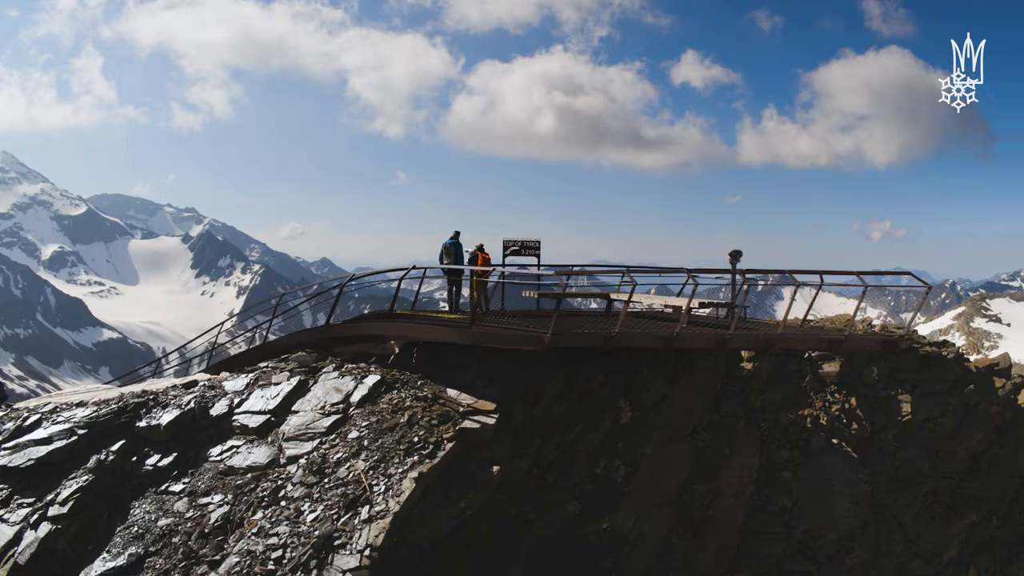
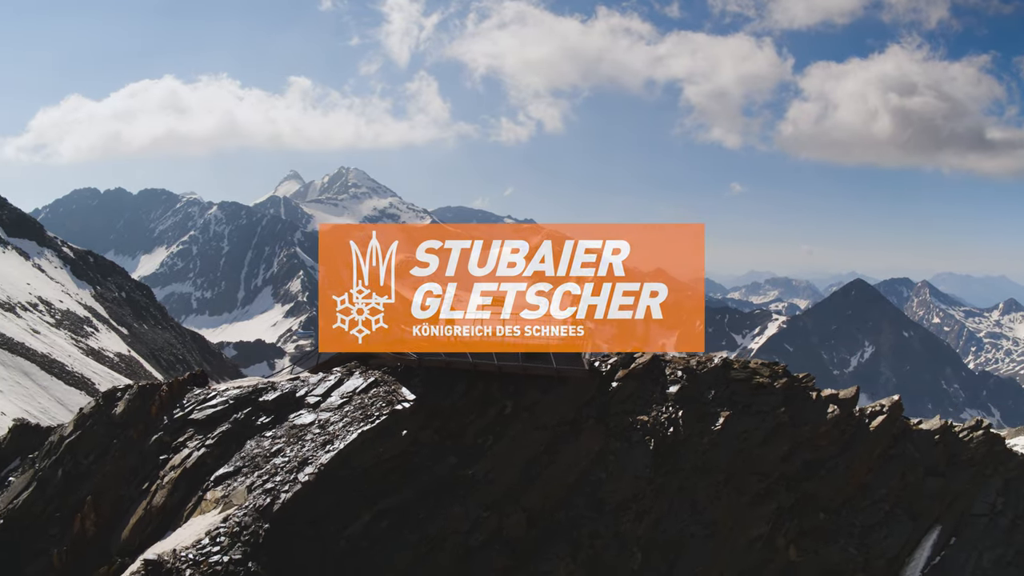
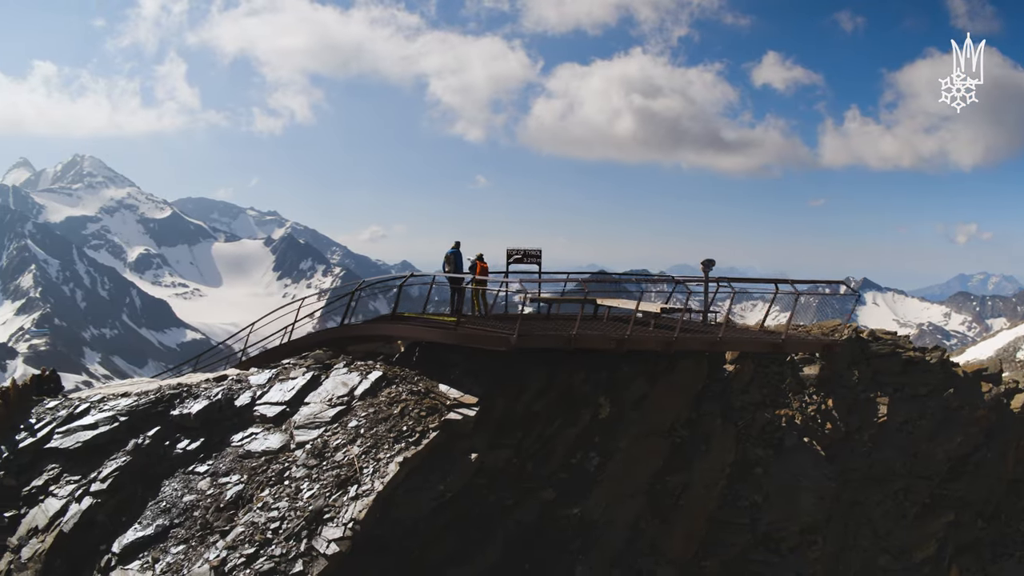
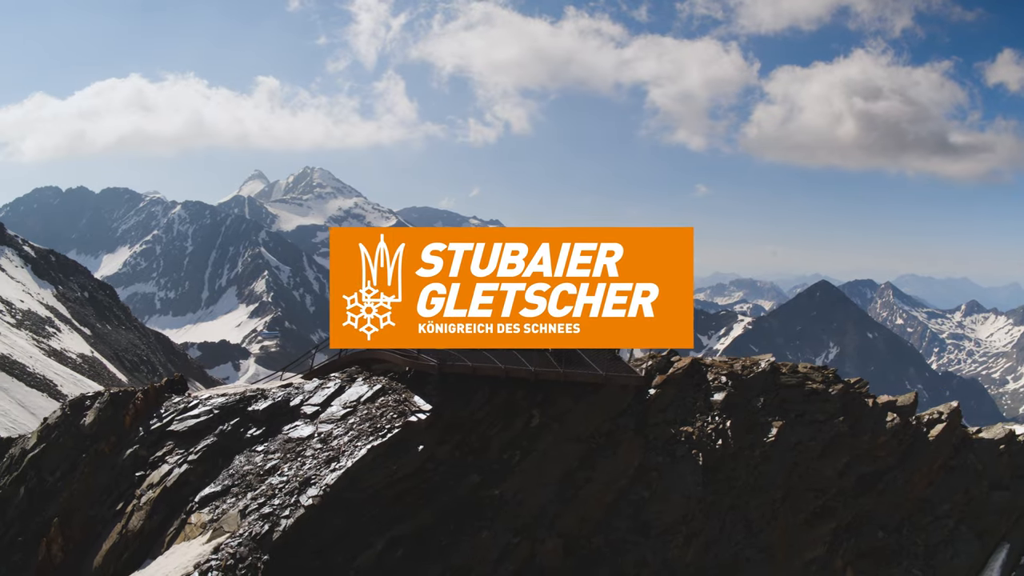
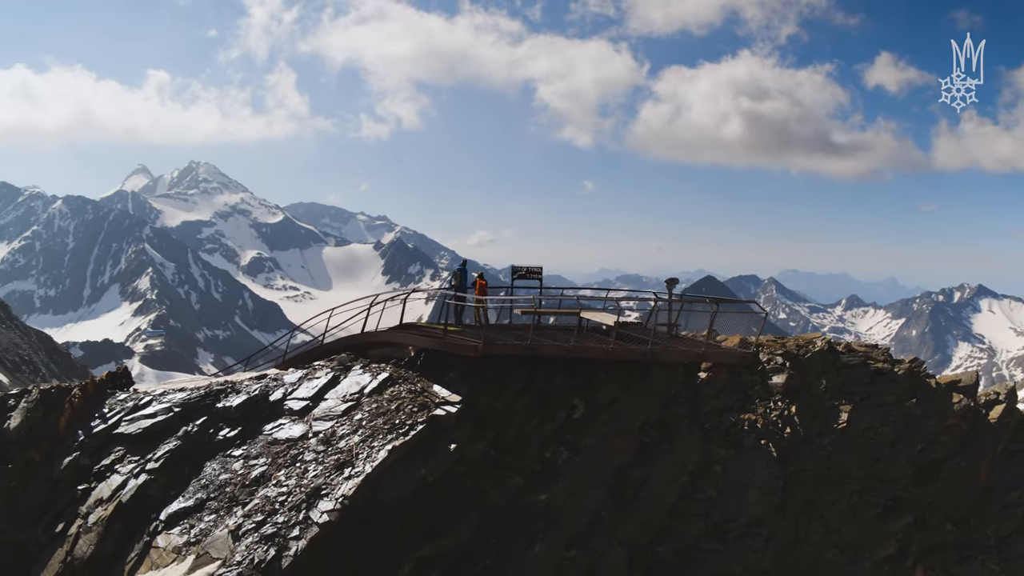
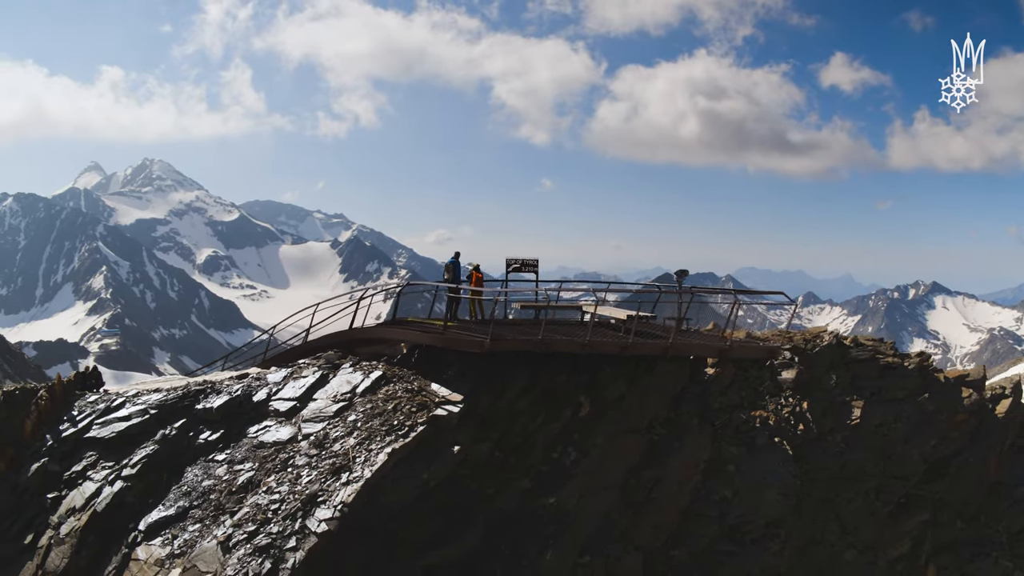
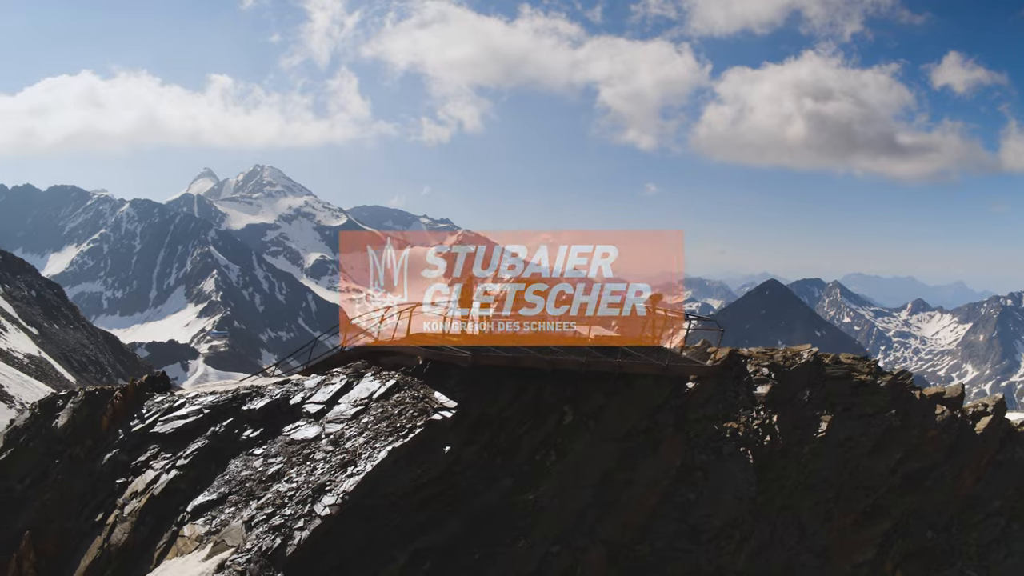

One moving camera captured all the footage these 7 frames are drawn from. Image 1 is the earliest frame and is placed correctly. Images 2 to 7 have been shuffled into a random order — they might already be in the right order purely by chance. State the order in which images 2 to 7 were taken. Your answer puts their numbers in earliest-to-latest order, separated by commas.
3, 6, 5, 7, 4, 2
